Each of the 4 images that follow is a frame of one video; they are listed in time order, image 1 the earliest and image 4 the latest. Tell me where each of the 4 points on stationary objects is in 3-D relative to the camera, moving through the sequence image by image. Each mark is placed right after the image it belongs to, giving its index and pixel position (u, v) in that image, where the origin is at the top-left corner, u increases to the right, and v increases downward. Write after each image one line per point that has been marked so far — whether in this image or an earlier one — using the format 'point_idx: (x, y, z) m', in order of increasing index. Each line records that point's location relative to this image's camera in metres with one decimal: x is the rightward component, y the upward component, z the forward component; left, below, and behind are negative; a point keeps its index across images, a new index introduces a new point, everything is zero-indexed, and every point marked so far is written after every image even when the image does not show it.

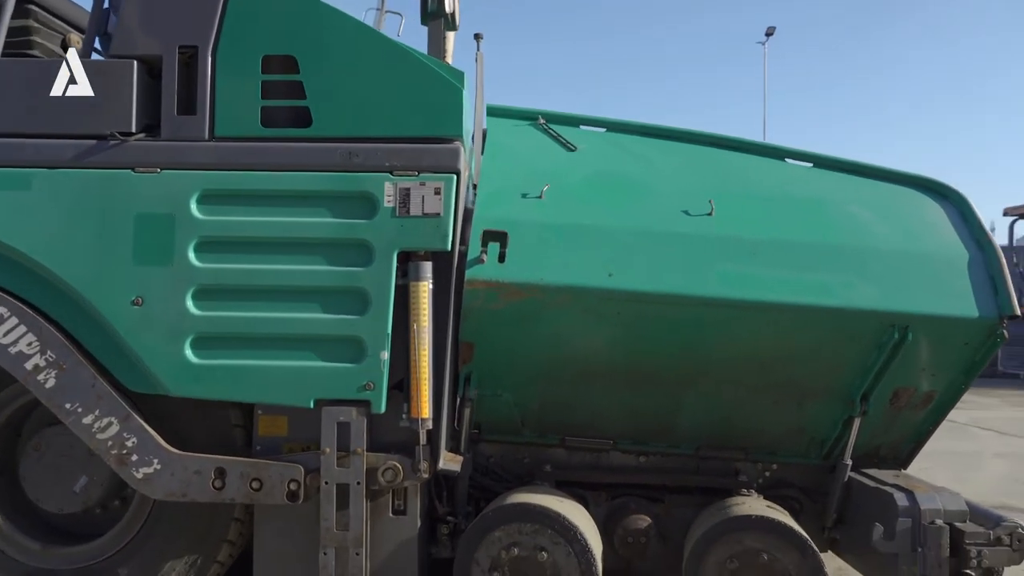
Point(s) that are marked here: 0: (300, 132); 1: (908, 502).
0: (-1.0, +0.8, +3.4) m
1: (+2.0, -1.1, +3.5) m
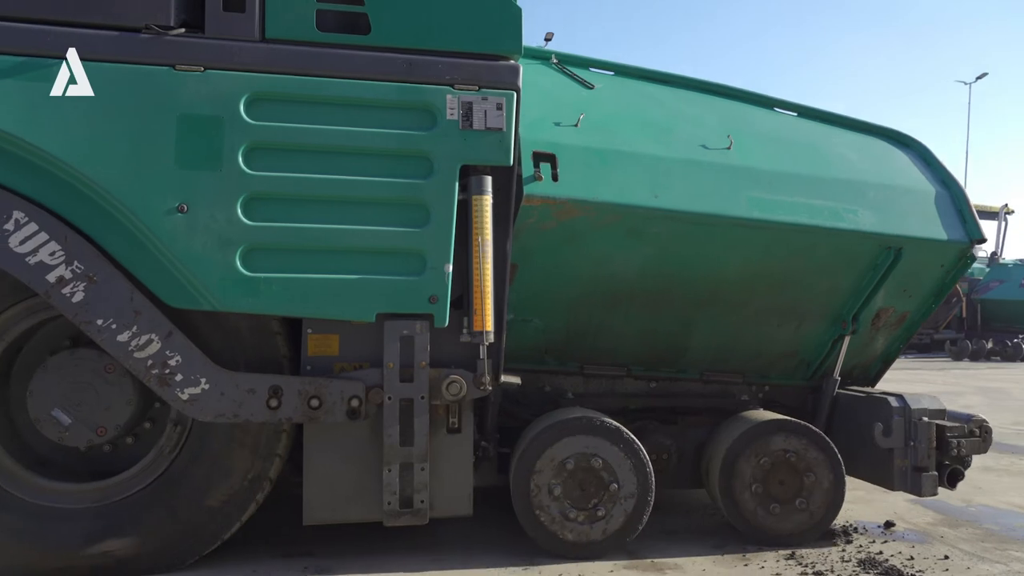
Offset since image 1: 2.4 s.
0: (-0.7, +1.2, +3.3) m
1: (+2.2, -0.7, +4.0) m
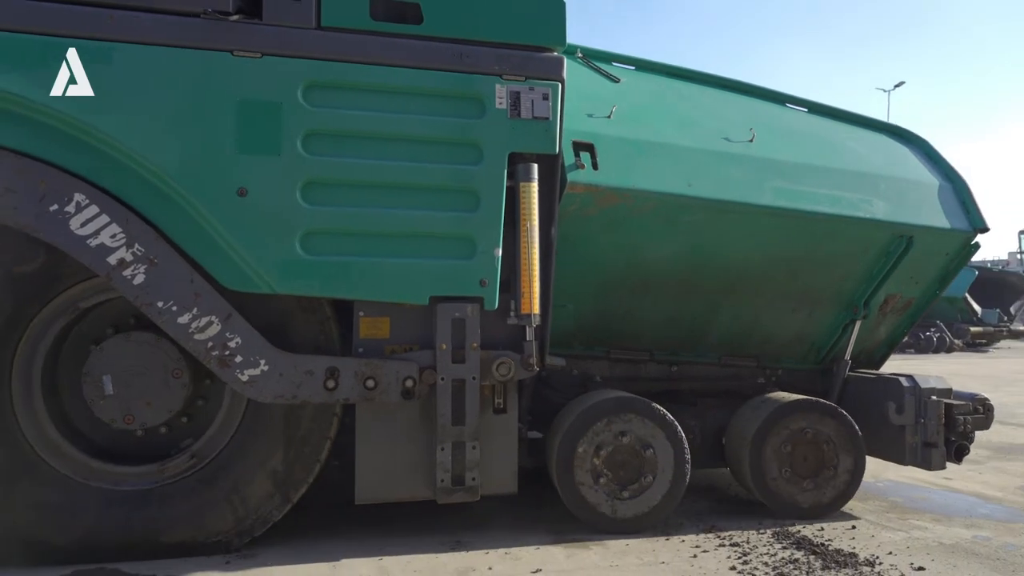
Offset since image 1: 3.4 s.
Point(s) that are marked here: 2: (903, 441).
0: (-0.5, +1.3, +3.3) m
1: (+2.4, -0.6, +4.2) m
2: (+2.4, -0.9, +4.2) m
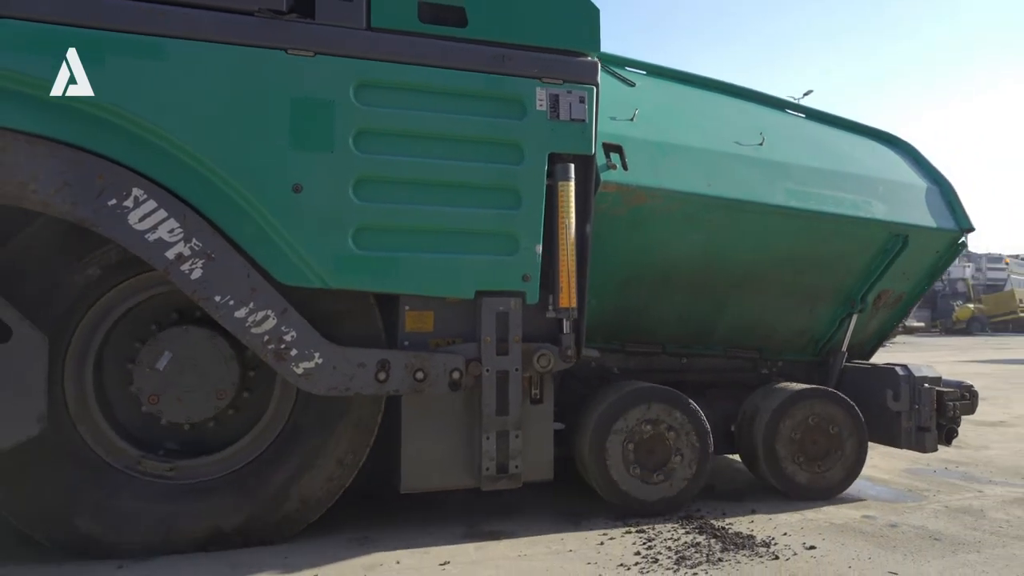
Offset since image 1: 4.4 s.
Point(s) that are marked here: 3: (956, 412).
0: (-0.3, +1.3, +3.4) m
1: (+2.6, -0.6, +4.5) m
2: (+2.5, -0.9, +4.5) m
3: (+2.9, -0.8, +4.5) m
